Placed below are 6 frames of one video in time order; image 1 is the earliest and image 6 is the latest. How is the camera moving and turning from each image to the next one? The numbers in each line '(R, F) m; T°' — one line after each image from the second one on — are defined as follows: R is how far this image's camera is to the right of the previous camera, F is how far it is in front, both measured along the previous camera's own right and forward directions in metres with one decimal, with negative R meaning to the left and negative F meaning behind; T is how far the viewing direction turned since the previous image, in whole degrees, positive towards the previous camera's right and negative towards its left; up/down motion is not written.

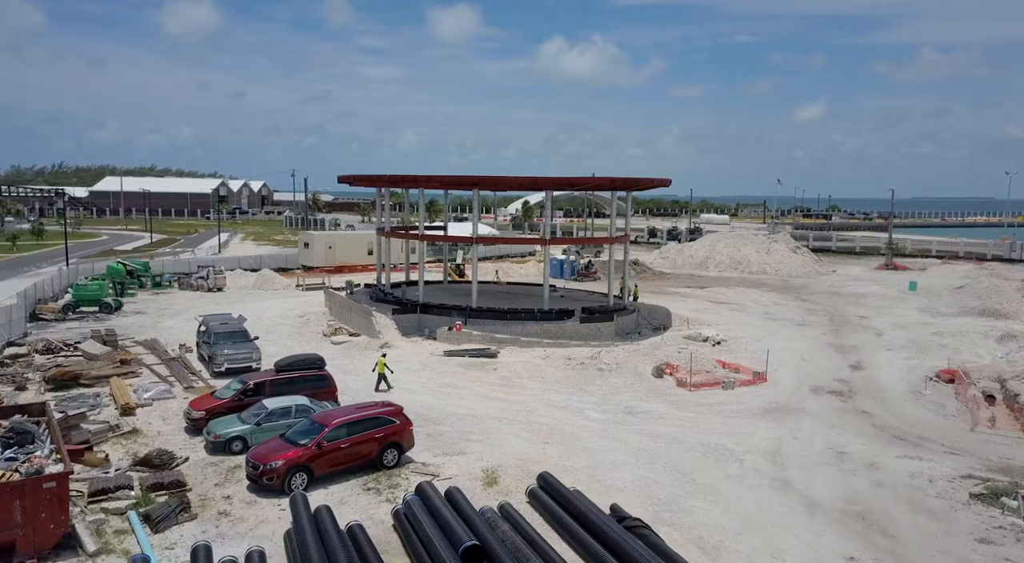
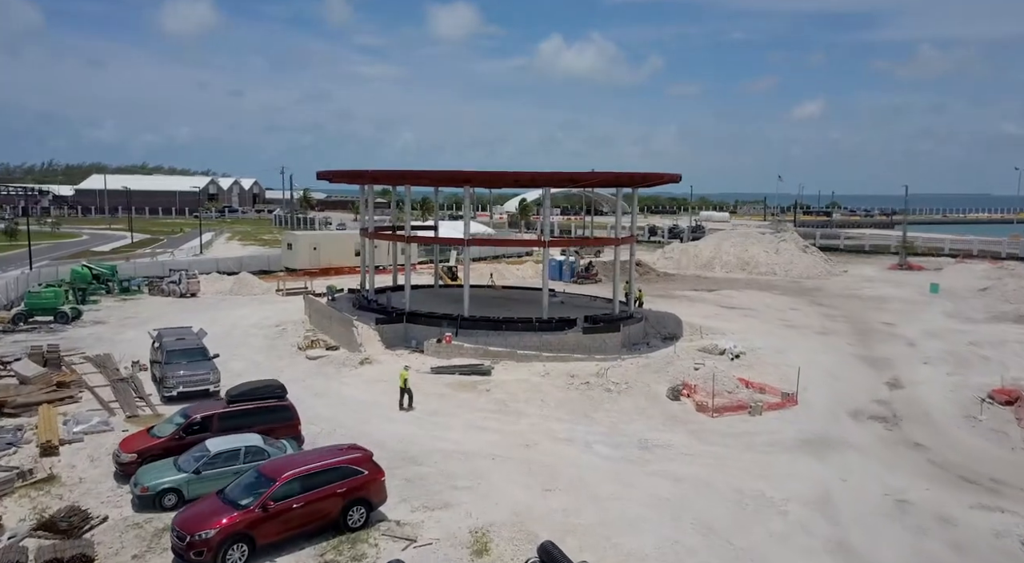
(+0.1, +3.4) m; 0°
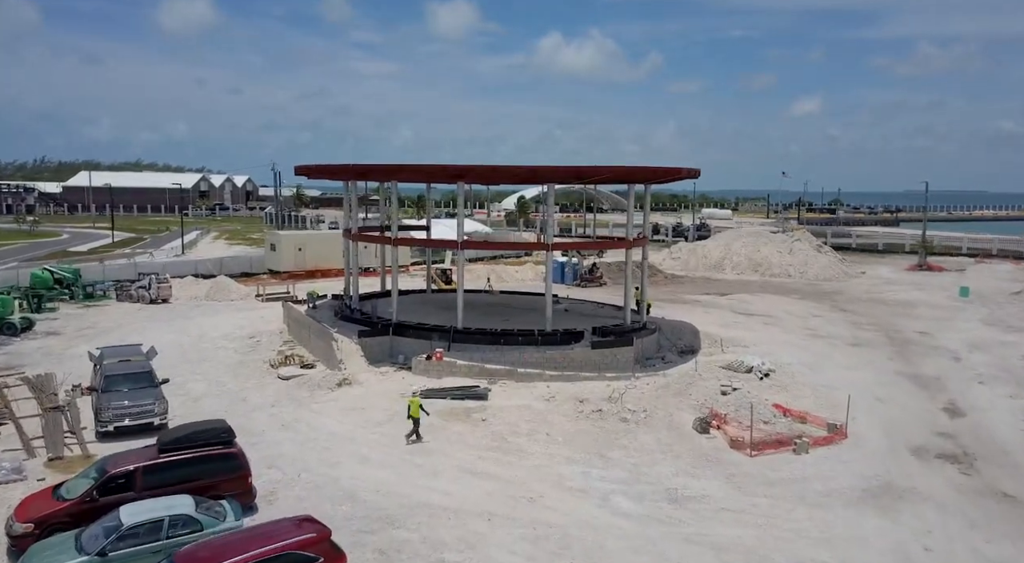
(-0.1, +3.6) m; 0°
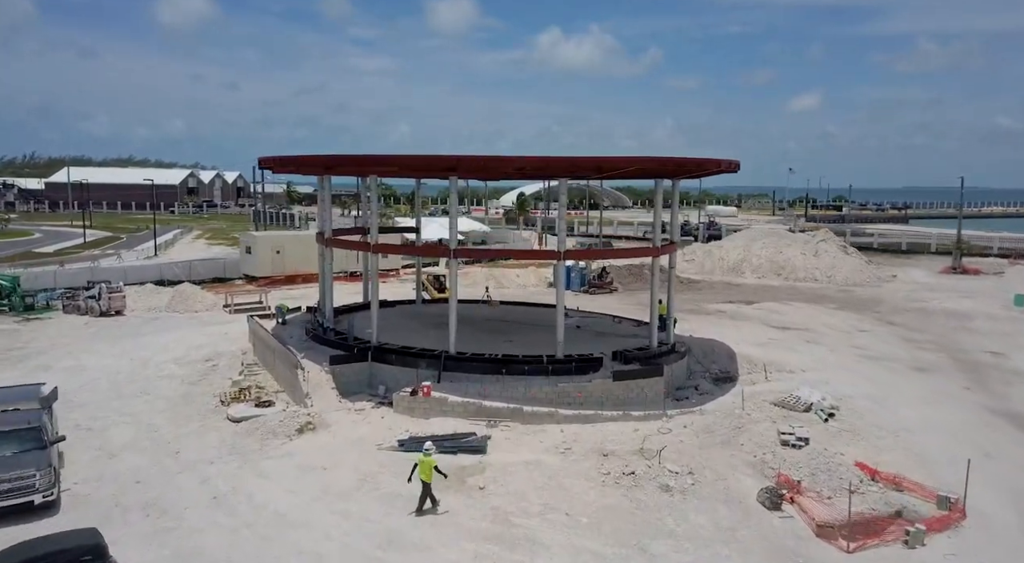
(-0.2, +5.1) m; 0°
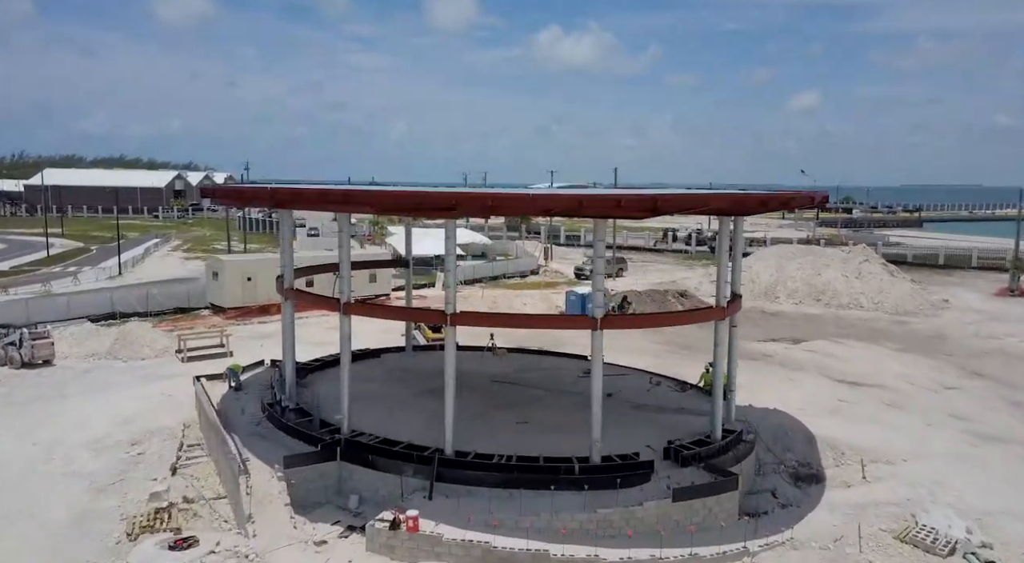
(-0.5, +6.3) m; 0°
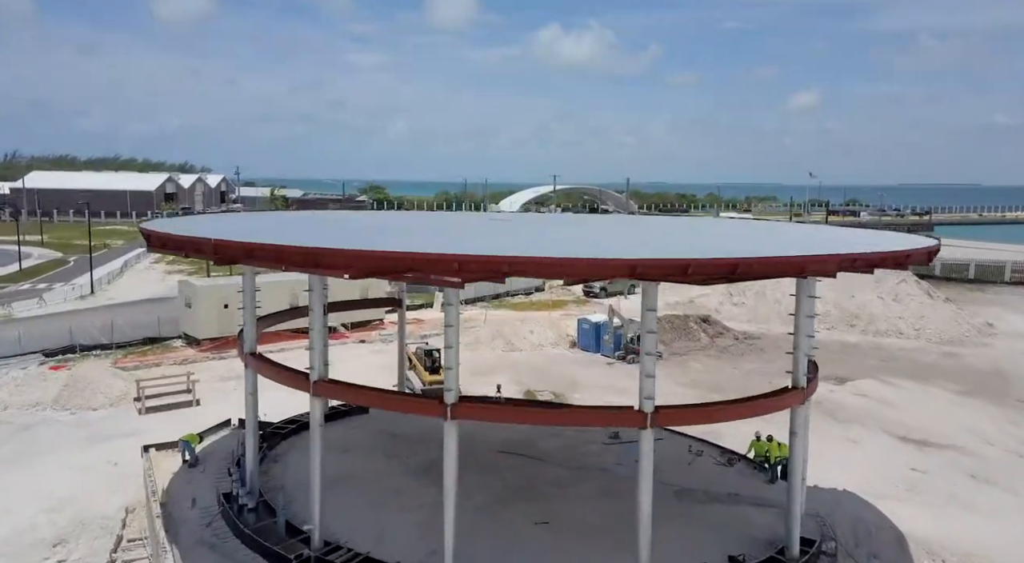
(-0.4, +4.3) m; 0°
